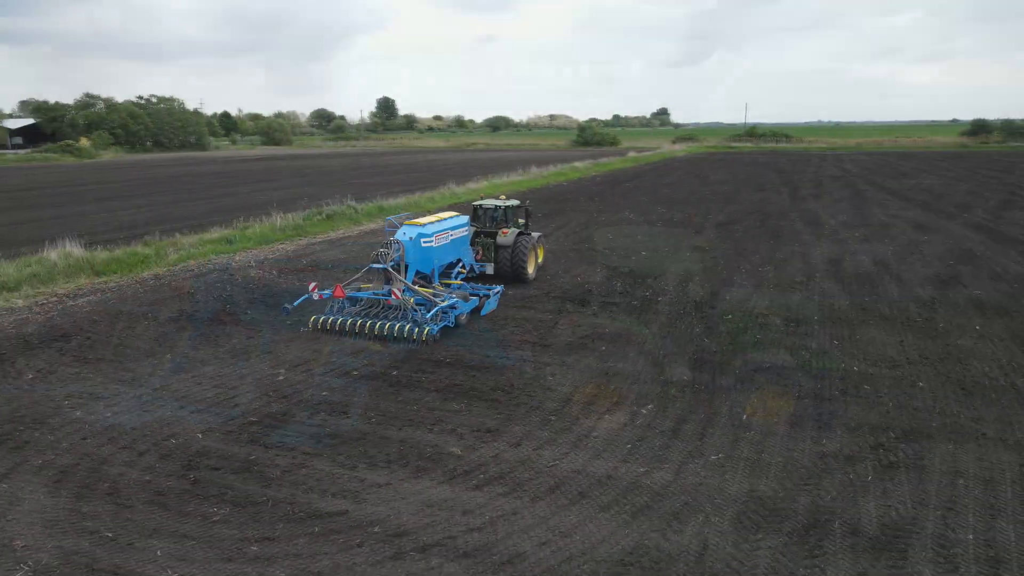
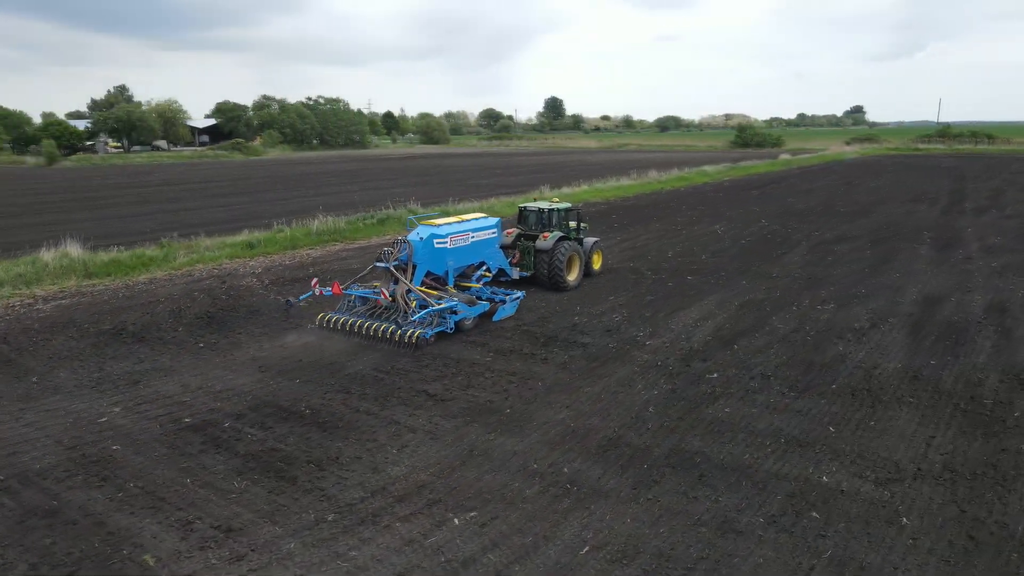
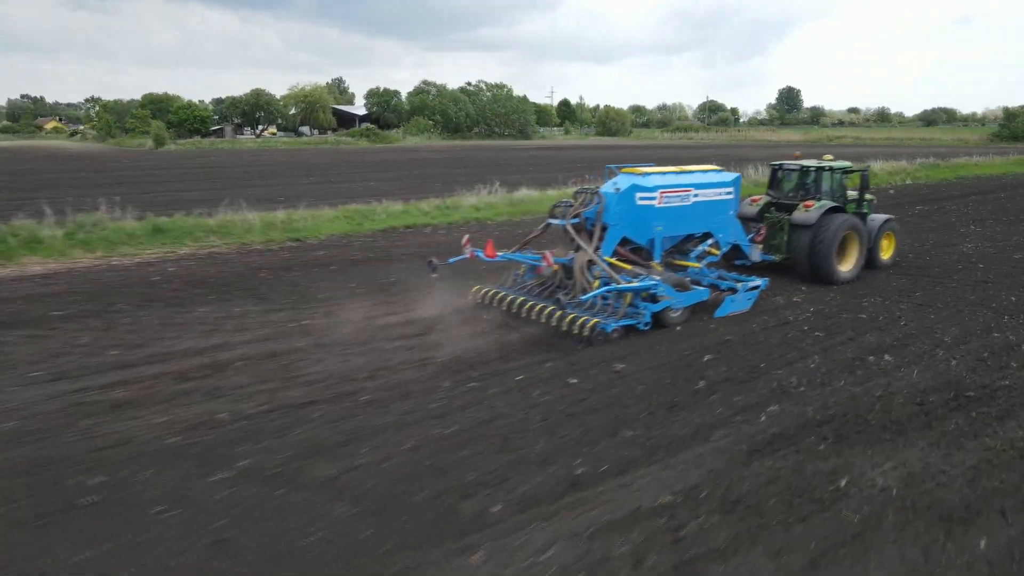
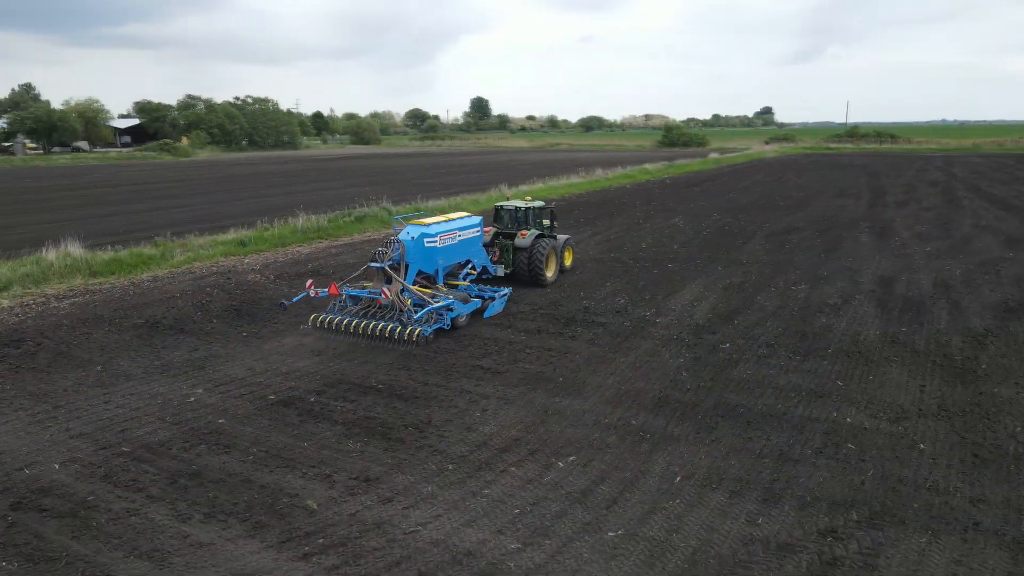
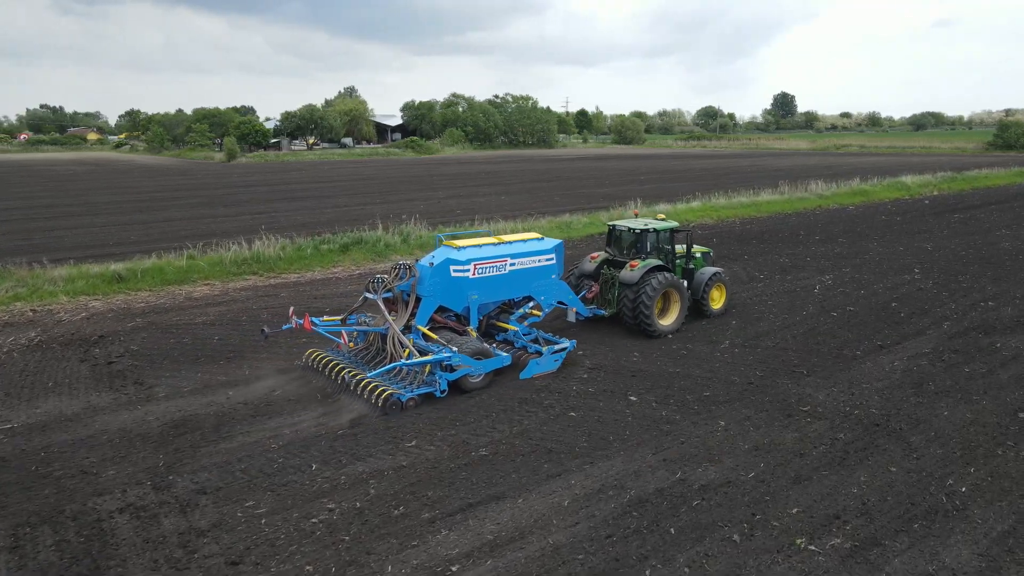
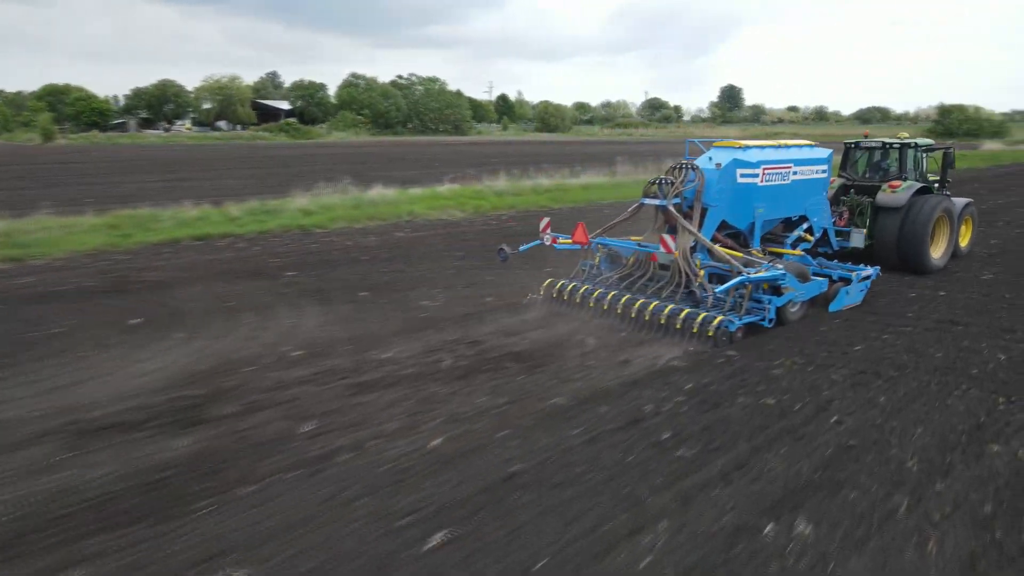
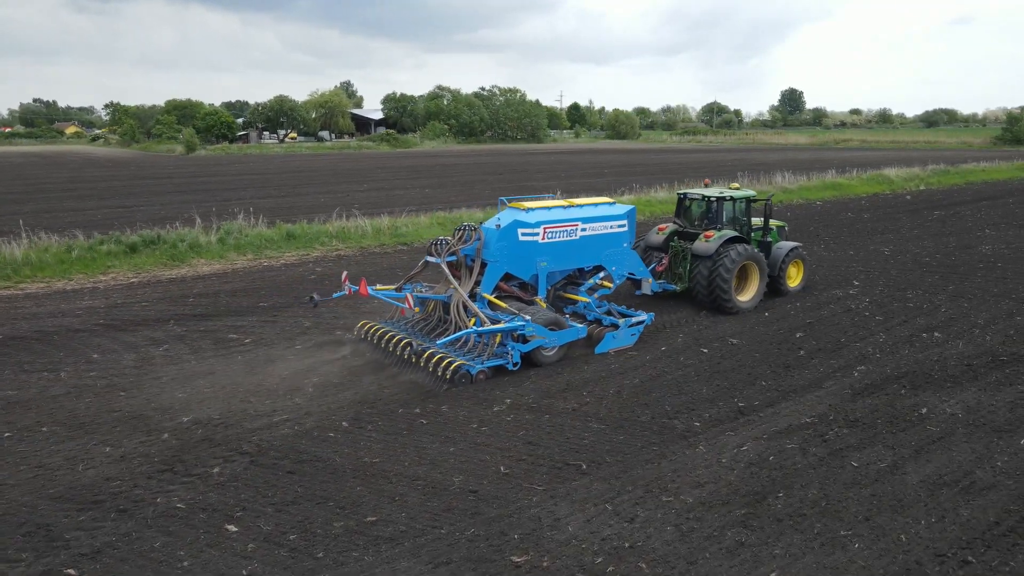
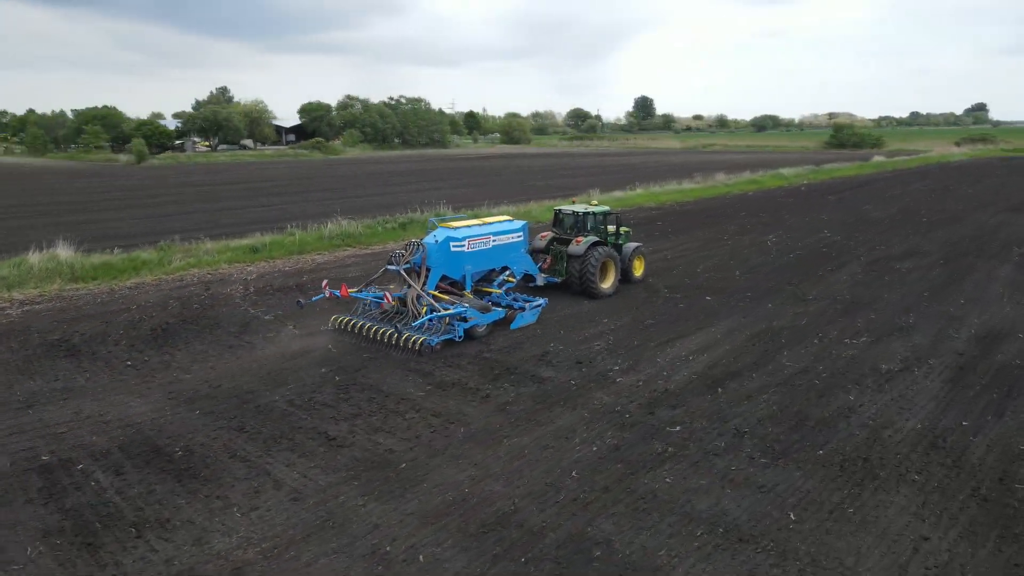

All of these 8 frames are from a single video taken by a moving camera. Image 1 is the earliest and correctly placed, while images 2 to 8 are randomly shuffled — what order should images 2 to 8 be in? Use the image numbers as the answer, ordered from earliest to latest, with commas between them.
4, 2, 8, 5, 7, 3, 6
